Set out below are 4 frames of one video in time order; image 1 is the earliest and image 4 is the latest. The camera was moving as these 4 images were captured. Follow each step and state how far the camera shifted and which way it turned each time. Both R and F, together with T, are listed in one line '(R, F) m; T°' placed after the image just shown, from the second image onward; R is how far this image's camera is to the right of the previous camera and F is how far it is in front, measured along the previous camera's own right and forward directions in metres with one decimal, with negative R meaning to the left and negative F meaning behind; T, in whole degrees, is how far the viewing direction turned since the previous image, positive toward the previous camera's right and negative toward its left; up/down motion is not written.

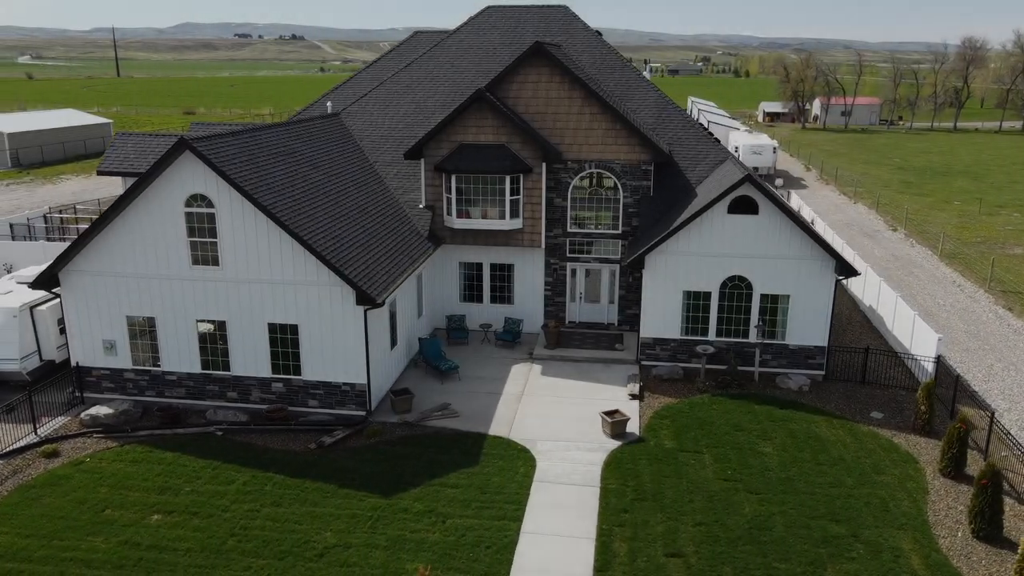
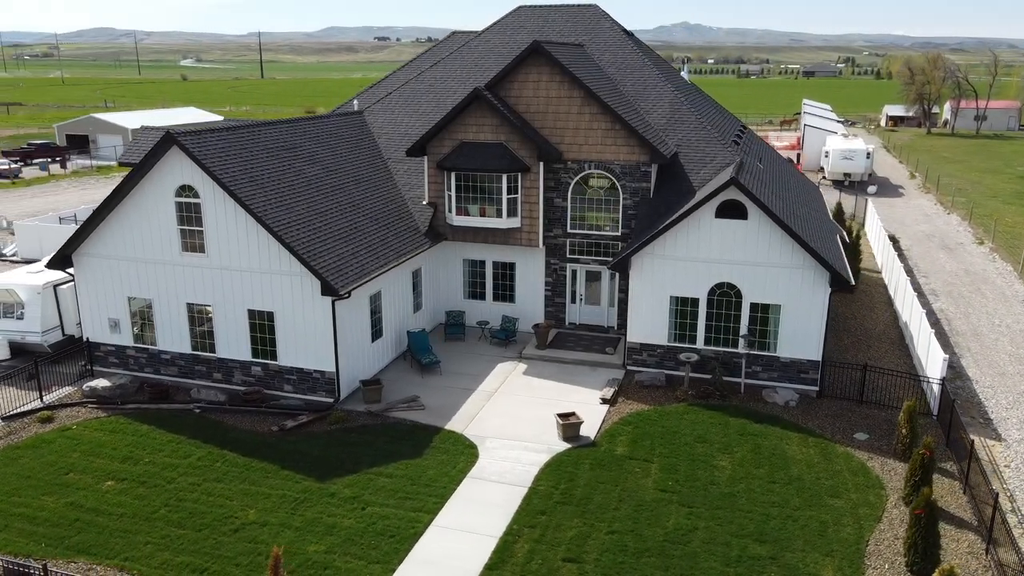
(+3.6, +0.2) m; -8°
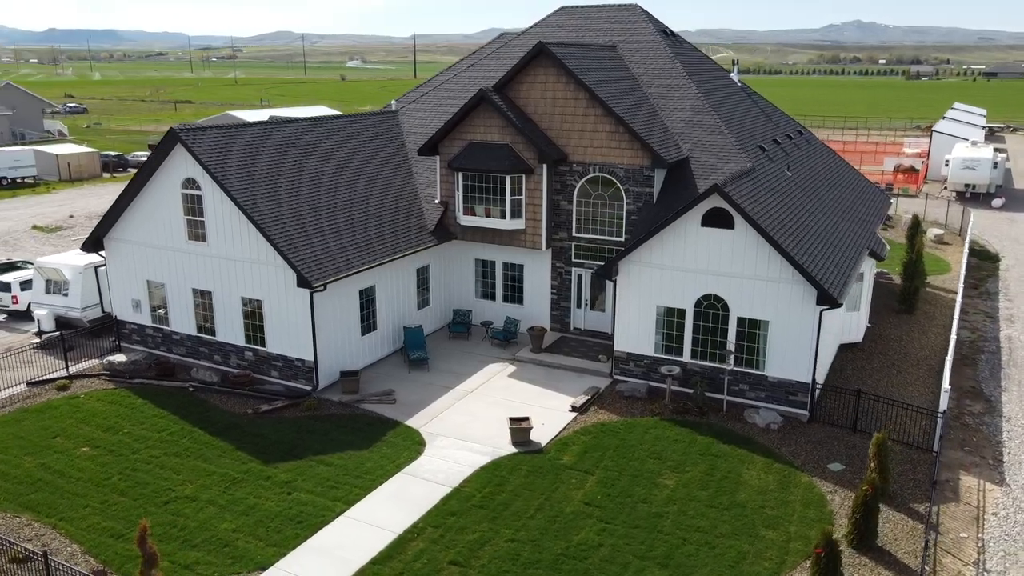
(+4.0, +0.4) m; -10°
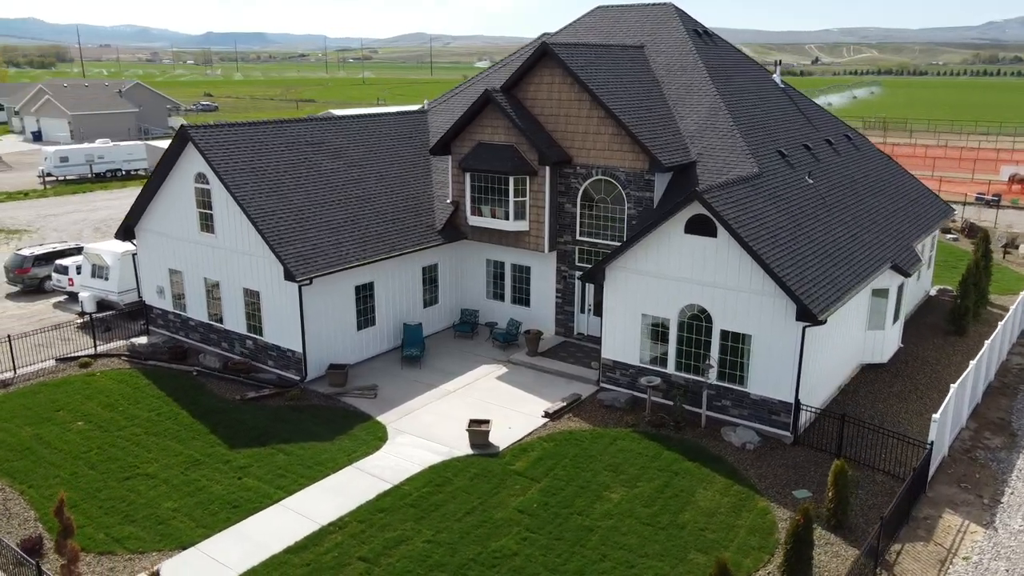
(+3.3, +0.4) m; -8°
